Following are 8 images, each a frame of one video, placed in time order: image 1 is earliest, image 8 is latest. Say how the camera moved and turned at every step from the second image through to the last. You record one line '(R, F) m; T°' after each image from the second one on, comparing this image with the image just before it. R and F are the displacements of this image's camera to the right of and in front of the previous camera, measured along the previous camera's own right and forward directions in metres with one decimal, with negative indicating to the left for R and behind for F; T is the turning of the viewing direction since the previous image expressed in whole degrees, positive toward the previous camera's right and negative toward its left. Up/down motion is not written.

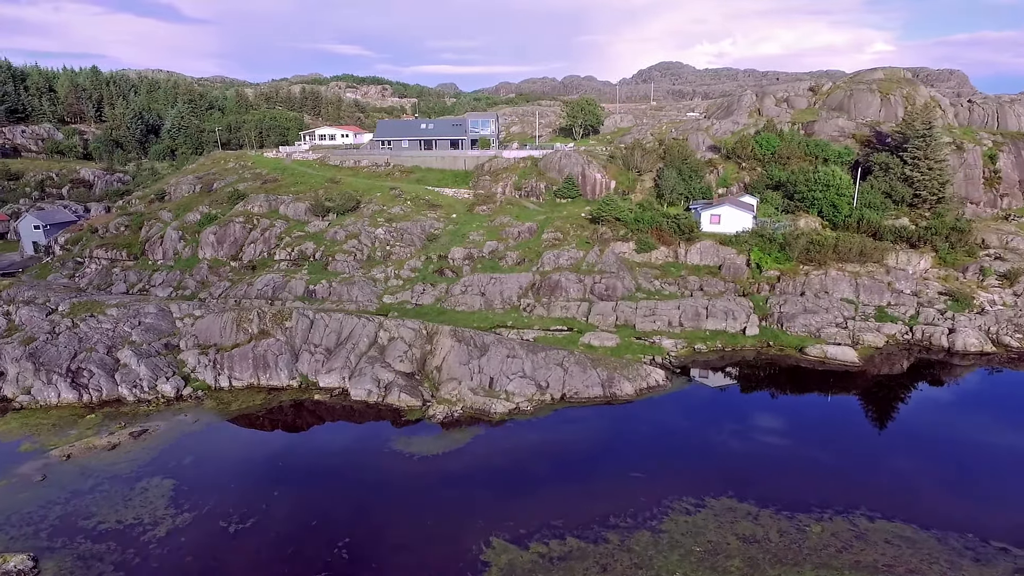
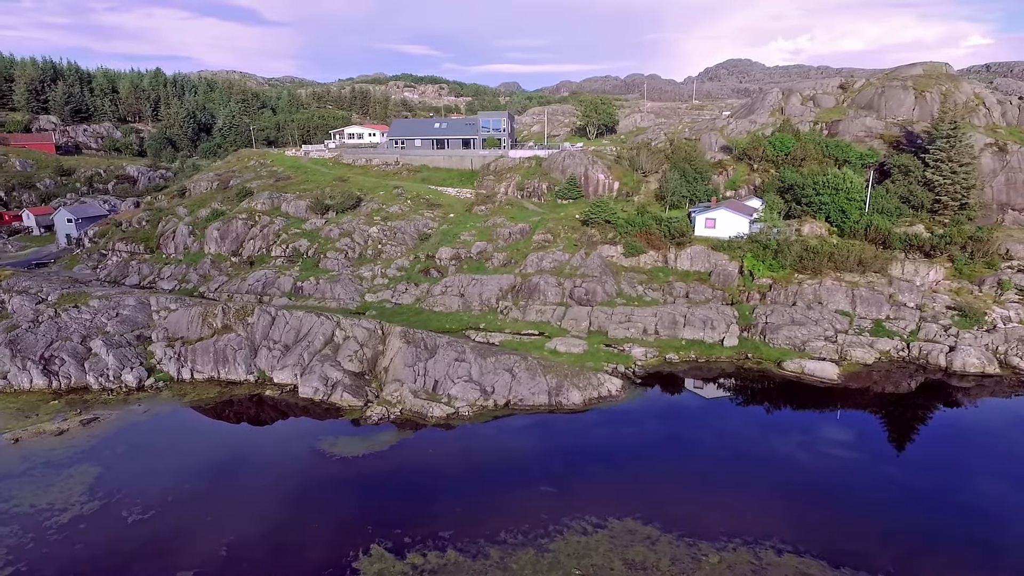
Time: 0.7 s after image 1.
(+5.9, +0.9) m; -6°
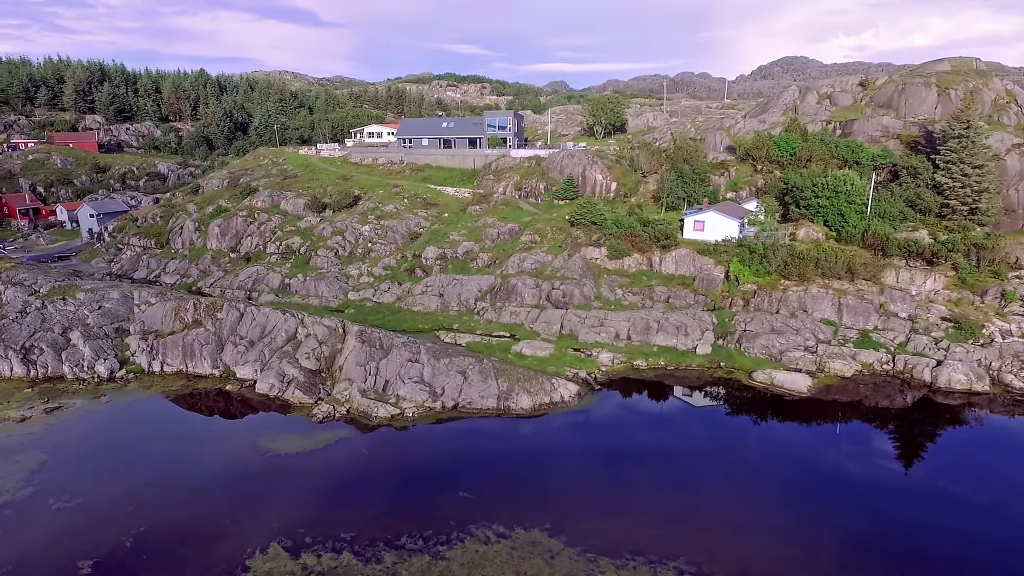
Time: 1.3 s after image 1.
(+4.9, +0.6) m; -4°
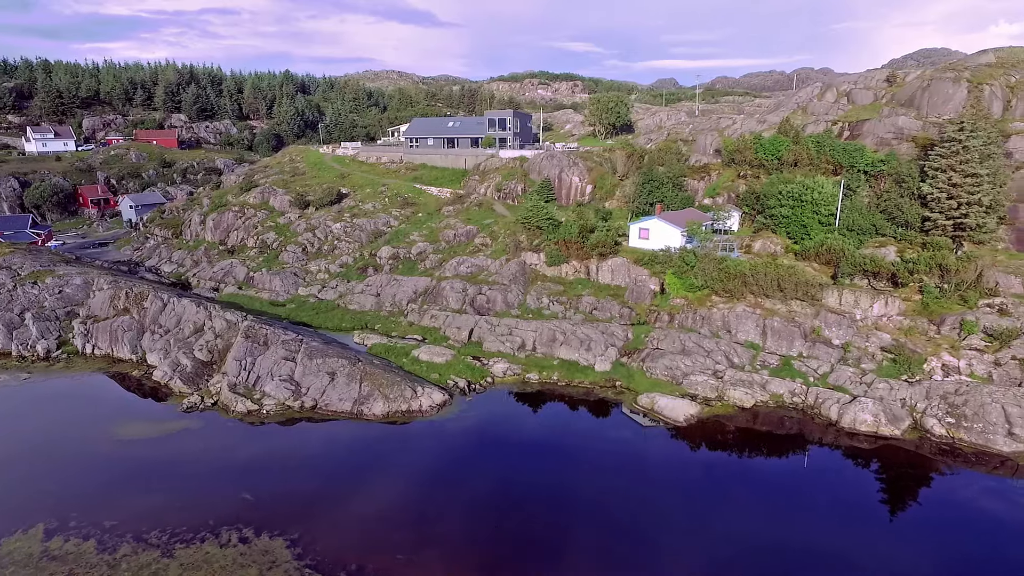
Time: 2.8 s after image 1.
(+12.1, +1.9) m; -9°
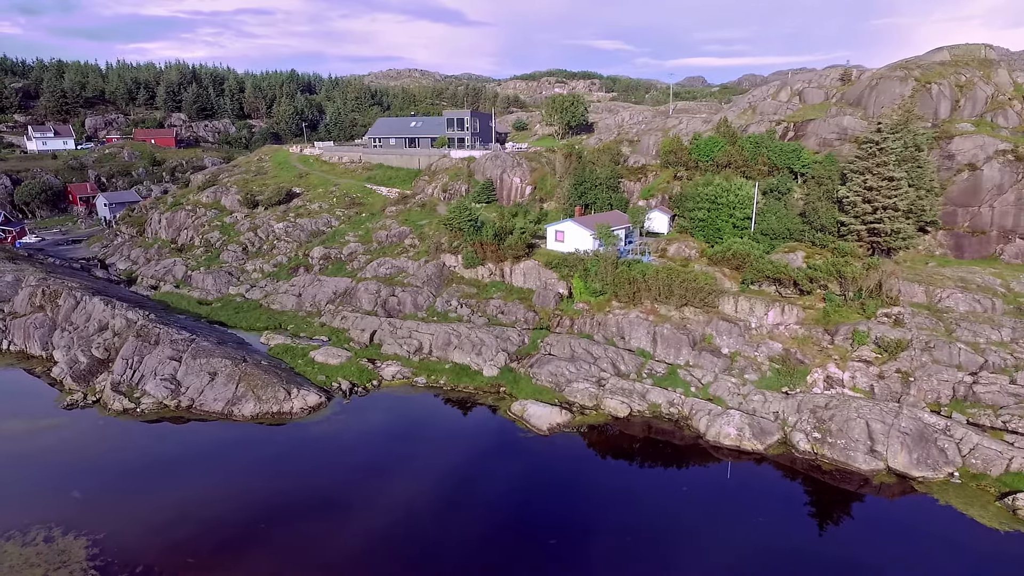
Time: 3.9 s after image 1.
(+7.9, +0.6) m; -3°
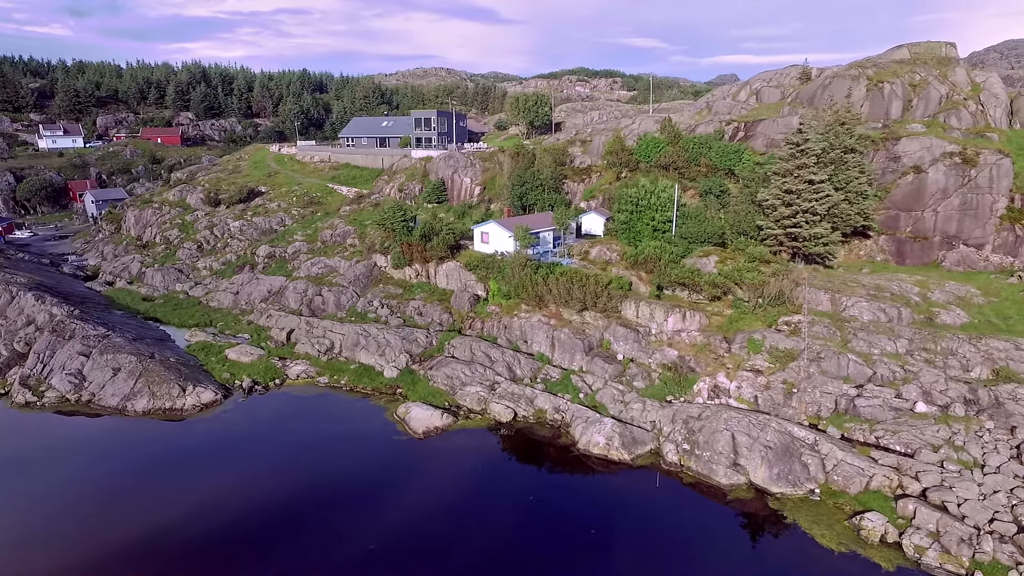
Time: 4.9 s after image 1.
(+7.2, +0.4) m; -3°
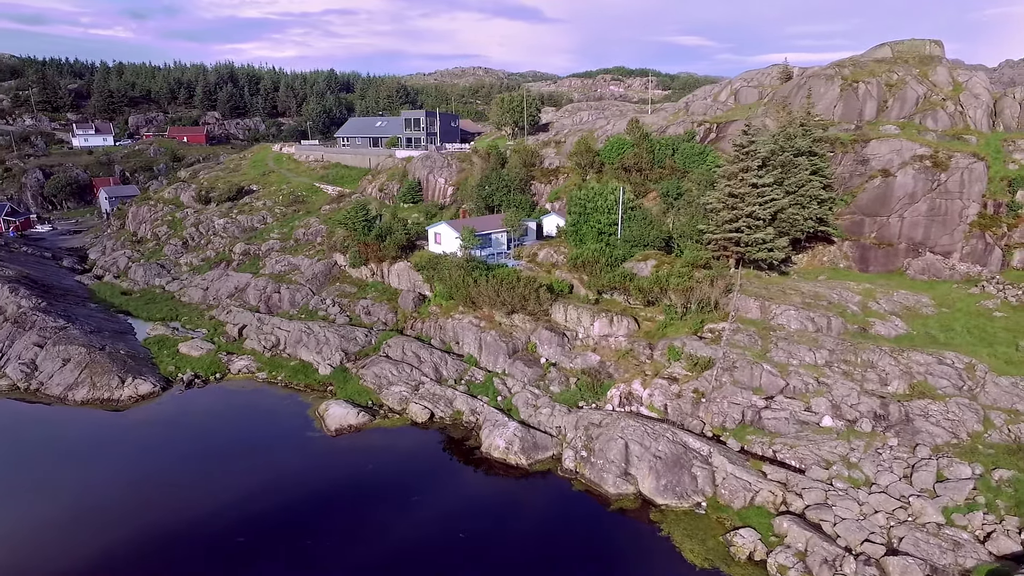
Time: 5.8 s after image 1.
(+6.0, +0.2) m; -4°
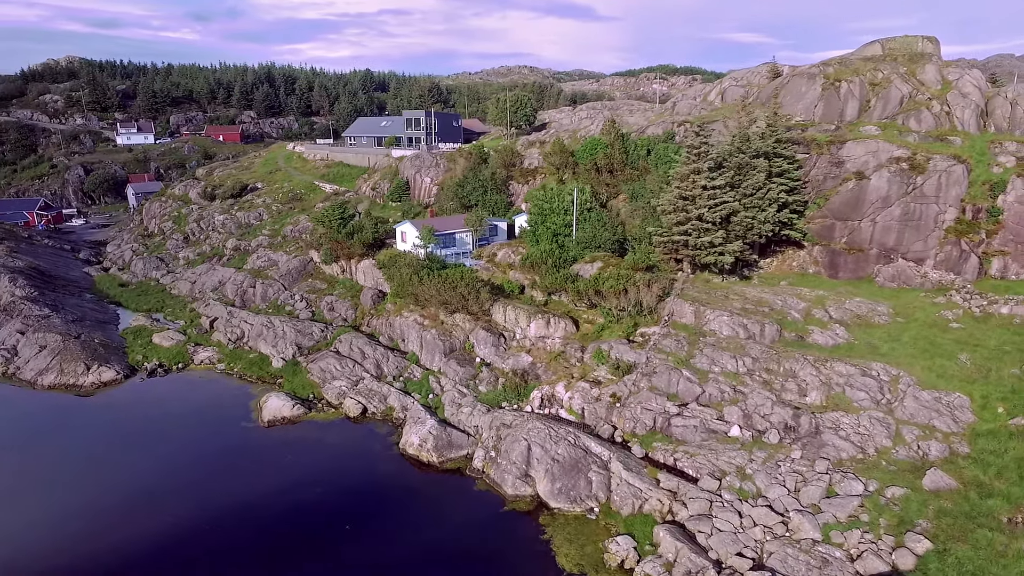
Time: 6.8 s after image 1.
(+5.7, 0.0) m; -4°
